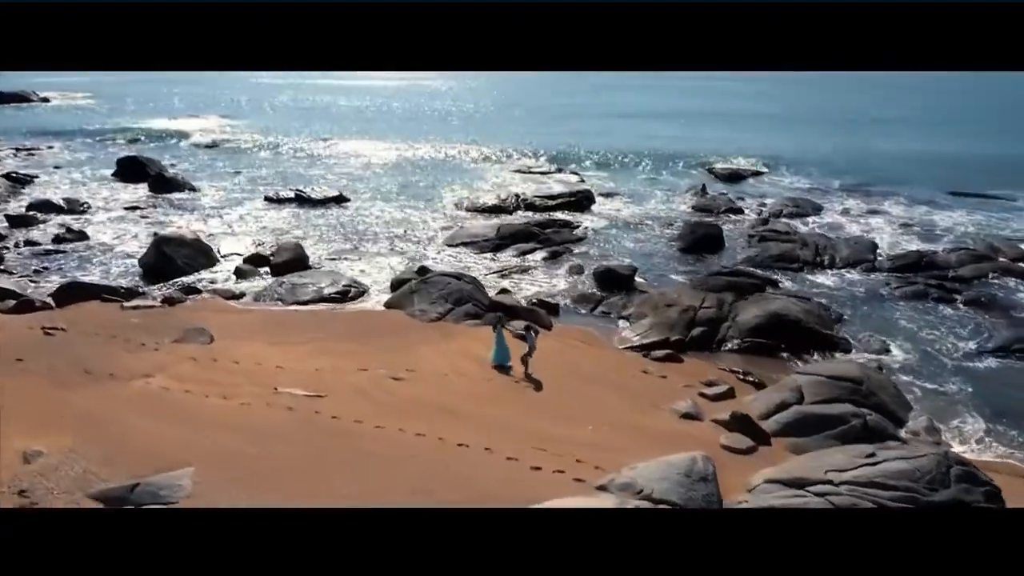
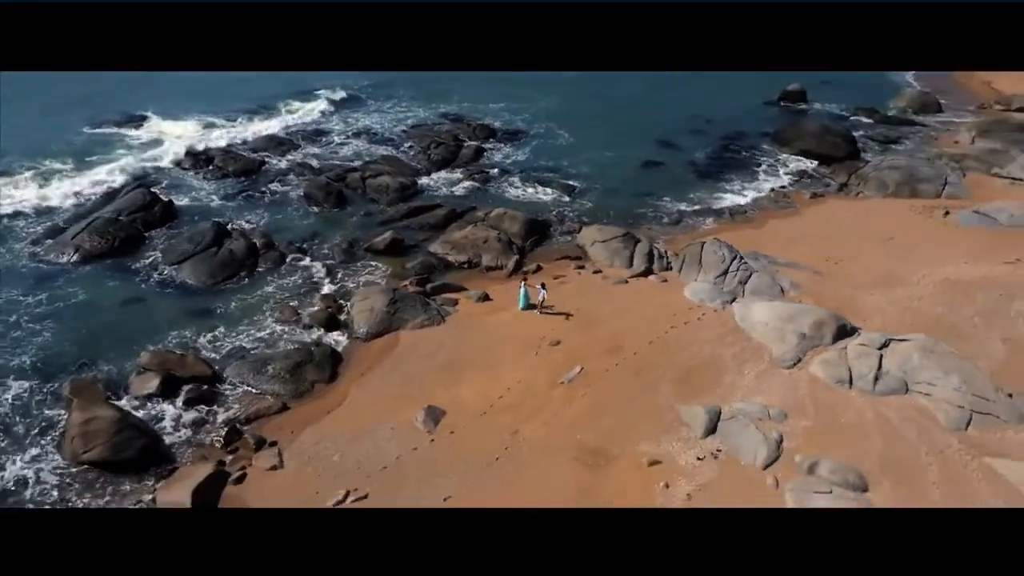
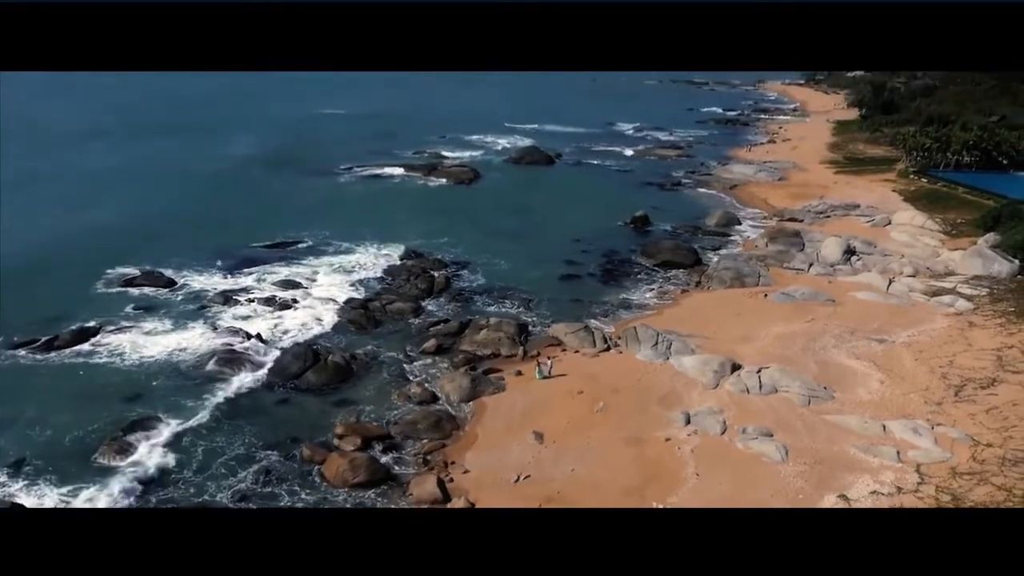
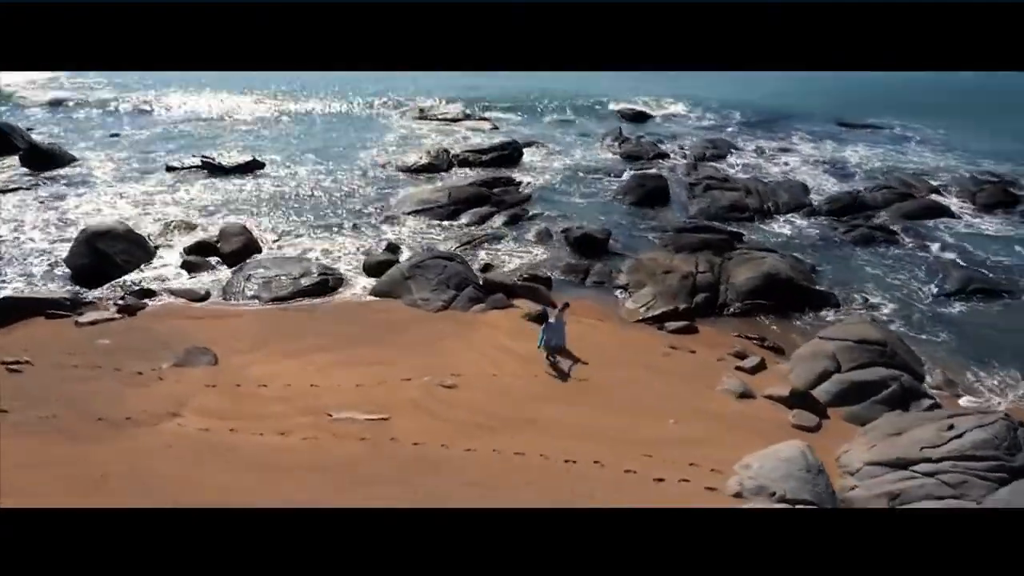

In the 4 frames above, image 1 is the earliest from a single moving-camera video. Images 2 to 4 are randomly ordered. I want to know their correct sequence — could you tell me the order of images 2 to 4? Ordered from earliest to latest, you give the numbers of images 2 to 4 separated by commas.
4, 2, 3
